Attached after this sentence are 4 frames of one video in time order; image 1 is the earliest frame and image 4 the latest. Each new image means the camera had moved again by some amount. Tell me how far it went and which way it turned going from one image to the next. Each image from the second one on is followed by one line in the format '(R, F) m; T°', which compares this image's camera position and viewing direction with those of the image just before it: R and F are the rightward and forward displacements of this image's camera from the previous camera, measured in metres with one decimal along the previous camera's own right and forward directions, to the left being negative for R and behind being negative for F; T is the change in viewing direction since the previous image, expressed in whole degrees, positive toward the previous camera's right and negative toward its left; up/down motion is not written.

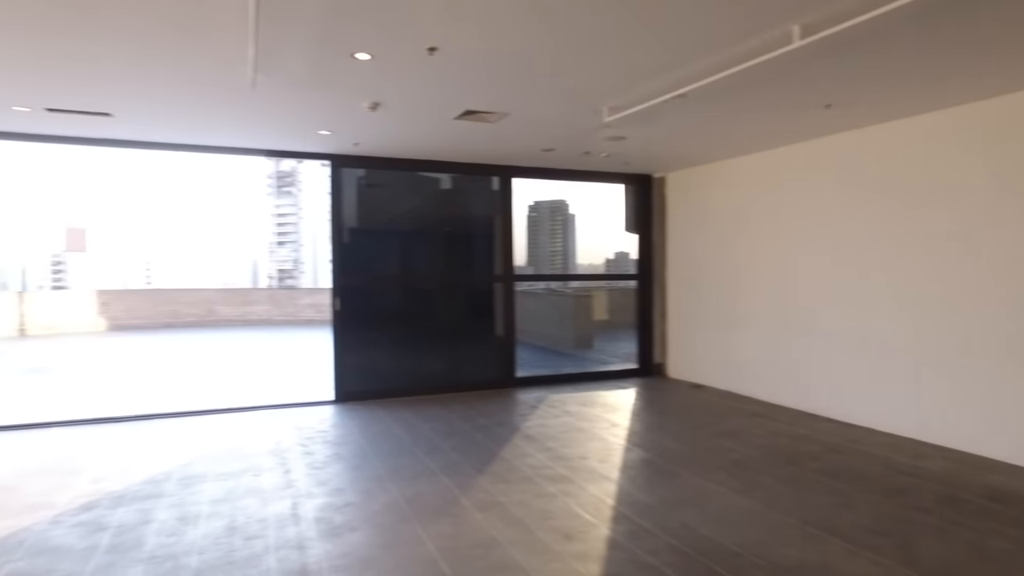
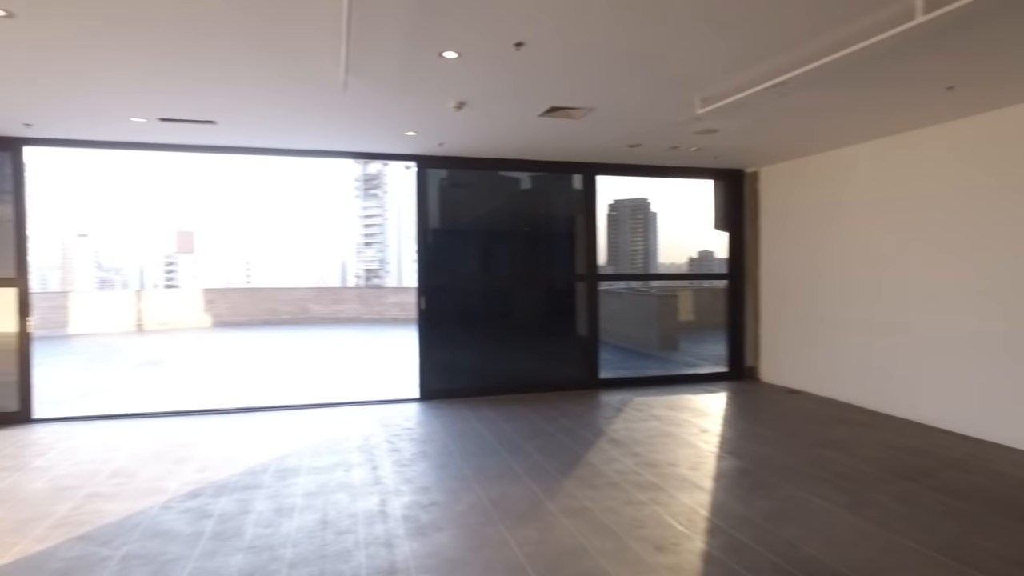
(0.0, +0.1) m; -7°
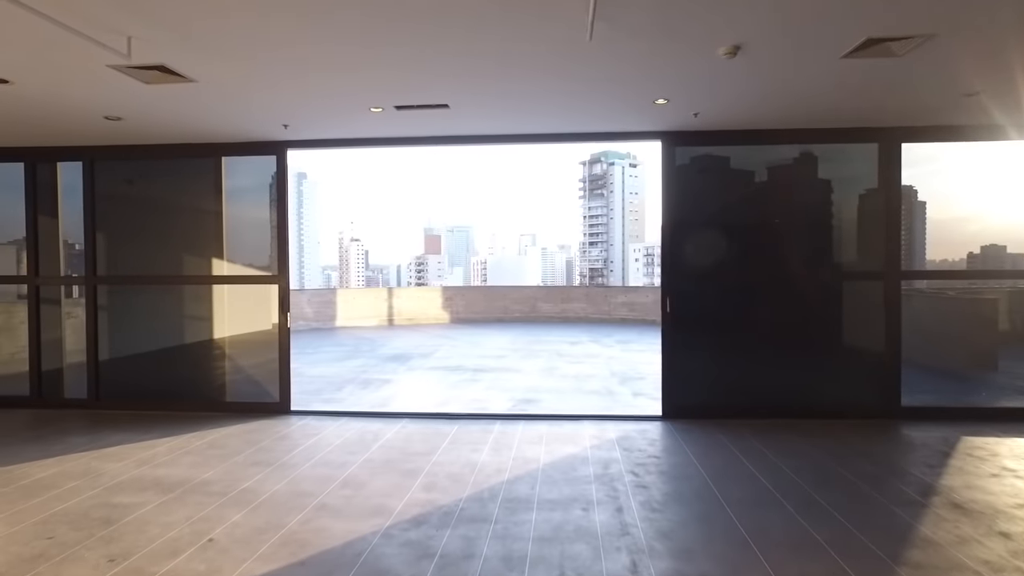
(-0.3, +0.7) m; -20°
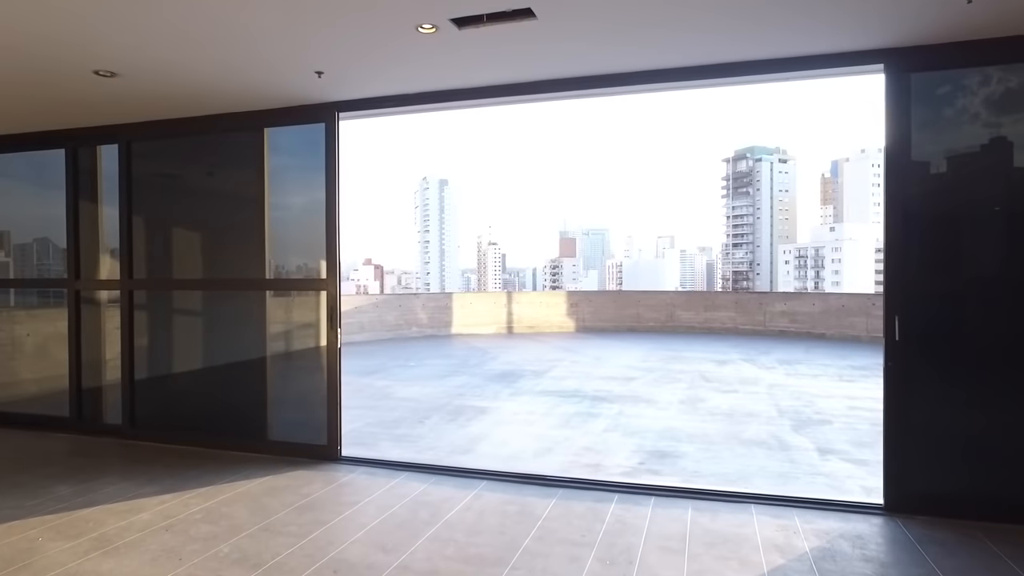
(+0.1, +1.5) m; -12°
